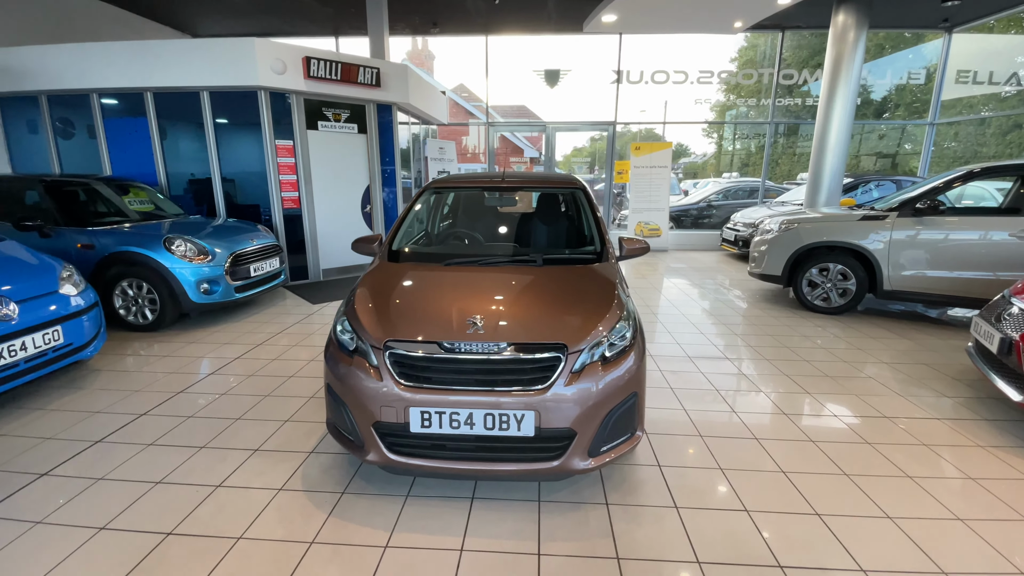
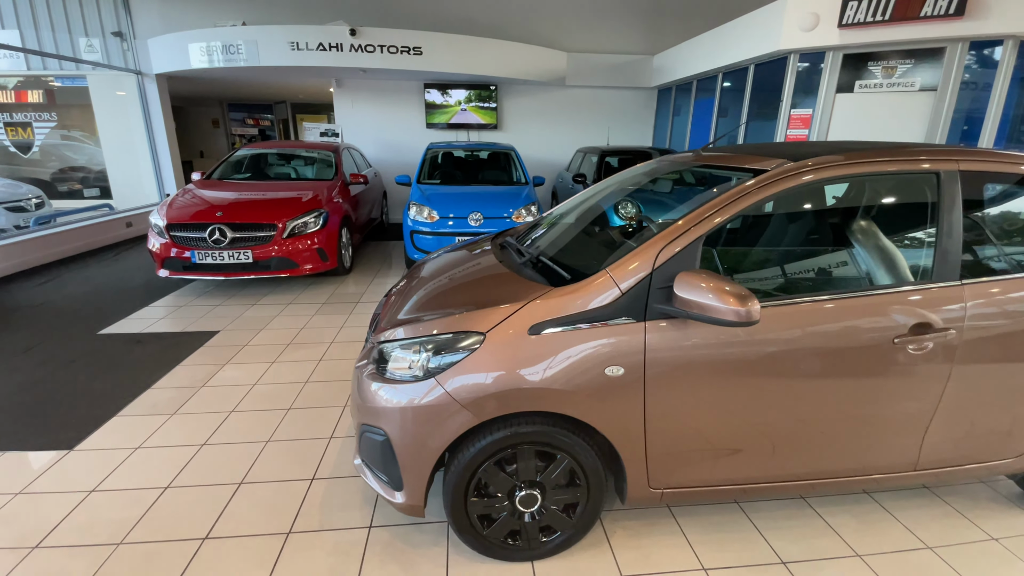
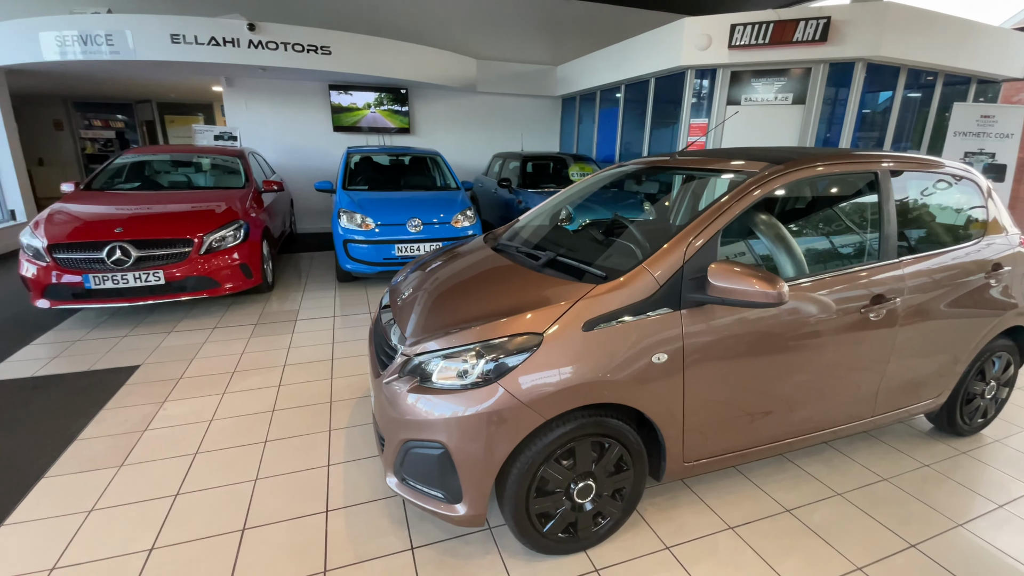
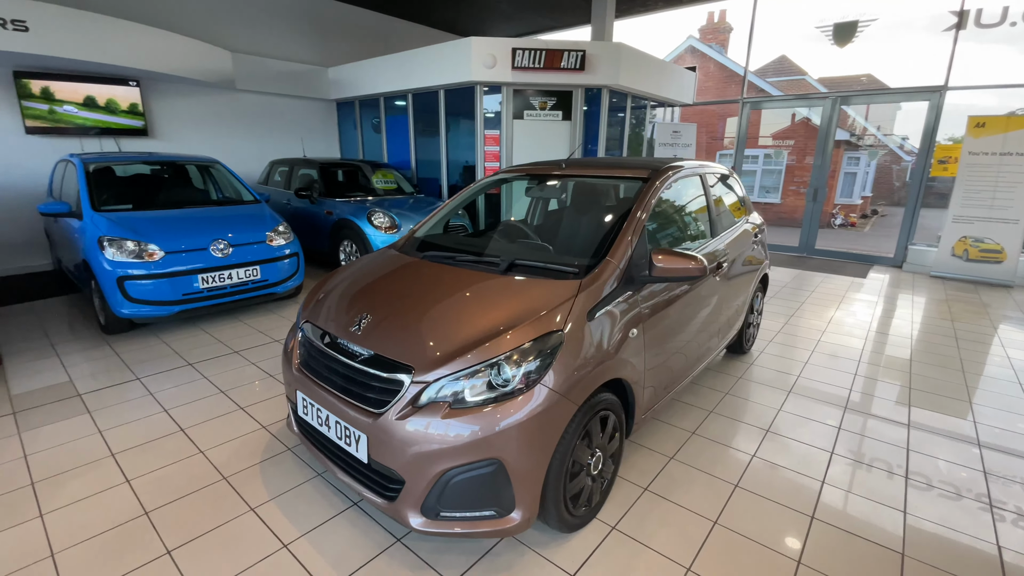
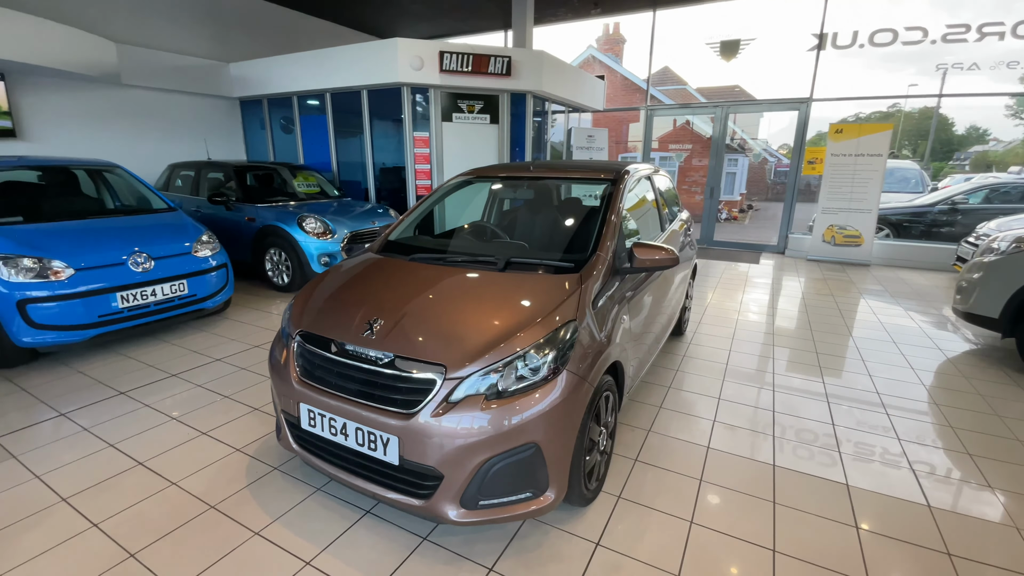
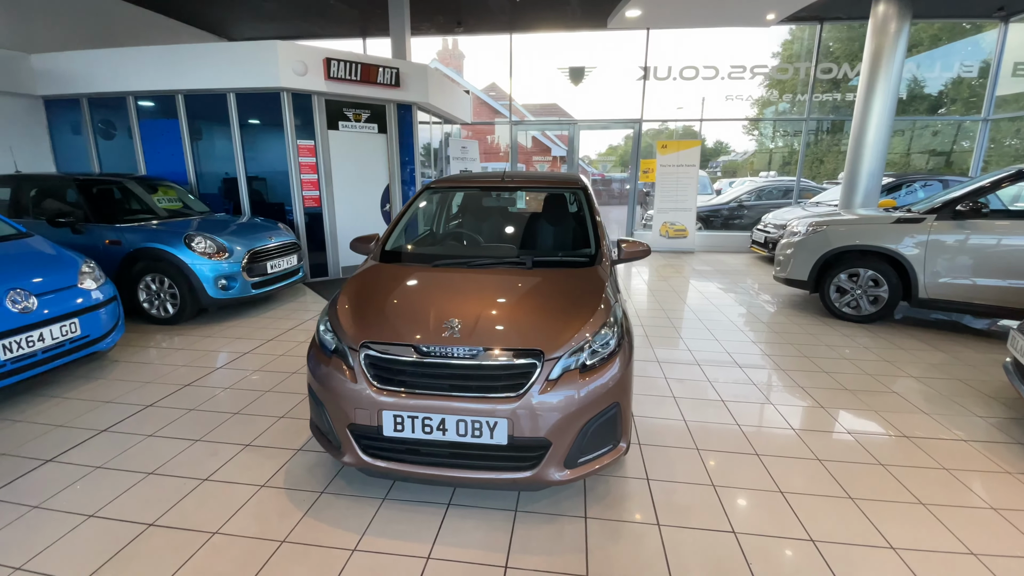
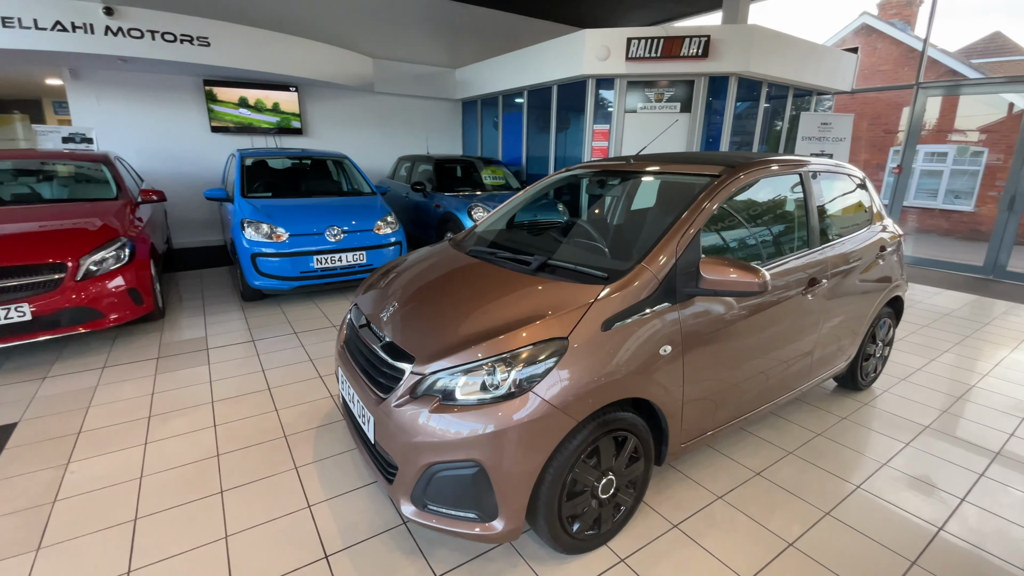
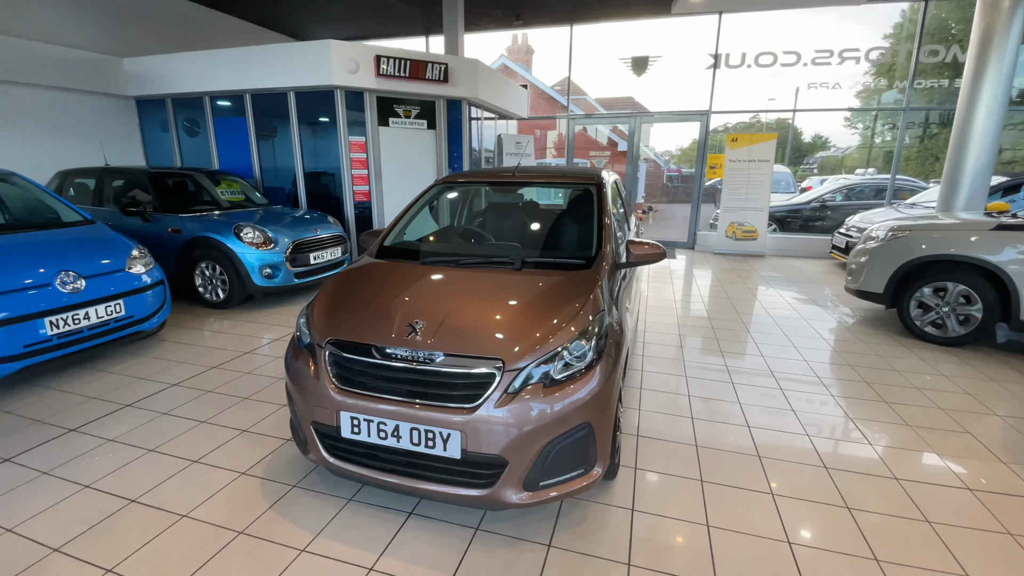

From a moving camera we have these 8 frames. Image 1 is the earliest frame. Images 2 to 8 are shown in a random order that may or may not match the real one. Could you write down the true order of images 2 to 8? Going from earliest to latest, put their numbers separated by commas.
6, 8, 5, 4, 7, 3, 2
